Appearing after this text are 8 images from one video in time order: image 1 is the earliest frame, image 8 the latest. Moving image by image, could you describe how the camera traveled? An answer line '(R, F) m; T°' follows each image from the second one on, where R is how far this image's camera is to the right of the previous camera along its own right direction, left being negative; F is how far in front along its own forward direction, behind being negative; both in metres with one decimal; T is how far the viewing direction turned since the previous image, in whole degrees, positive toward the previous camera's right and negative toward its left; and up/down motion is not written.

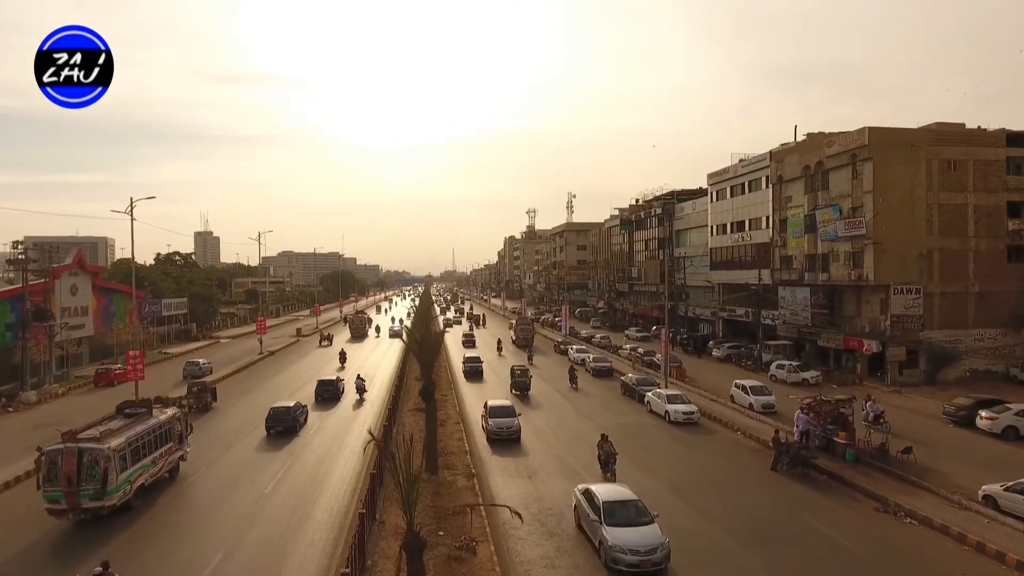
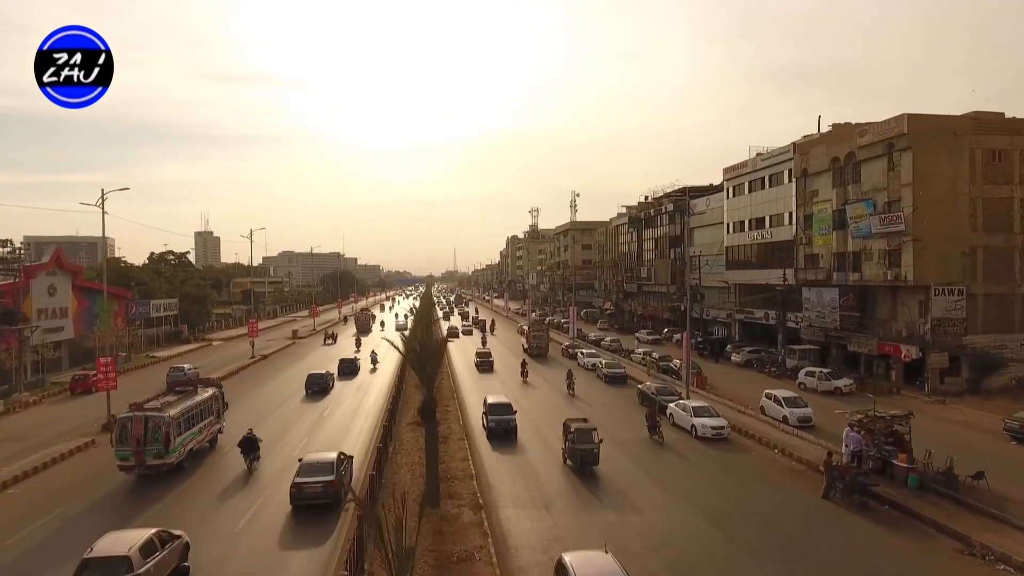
(-0.4, +2.9) m; 0°
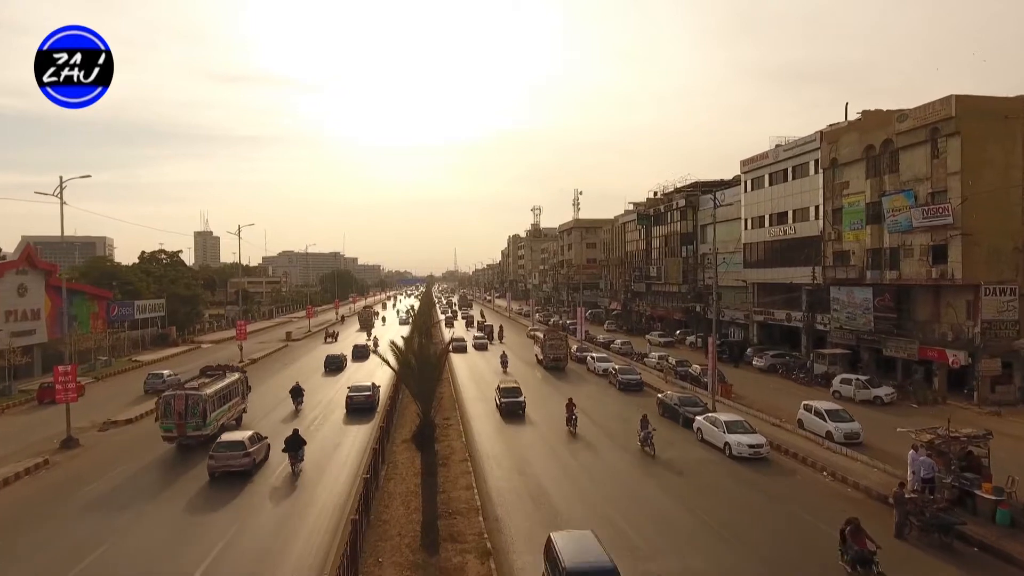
(-0.3, +3.2) m; 0°
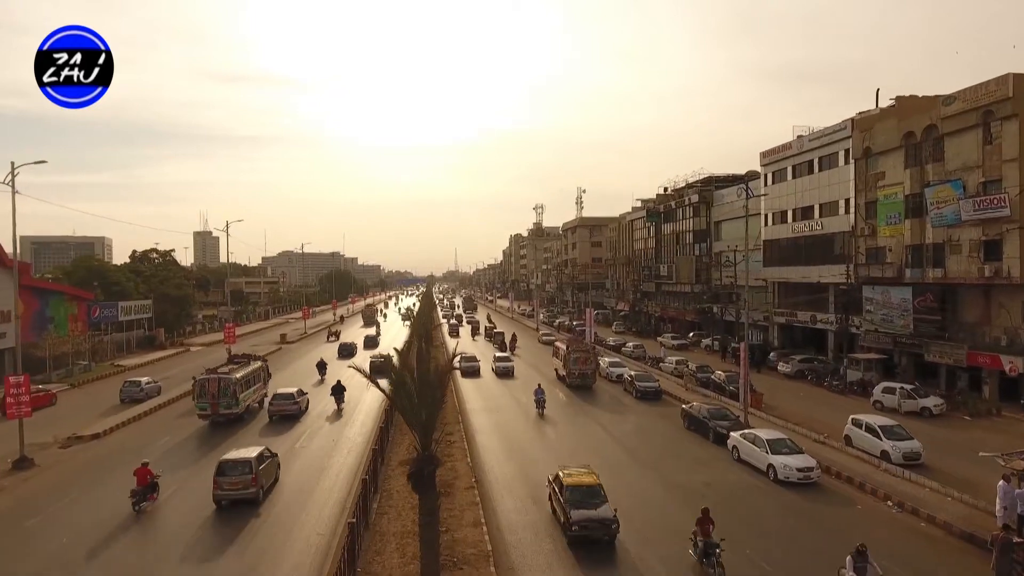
(-0.4, +3.0) m; 0°
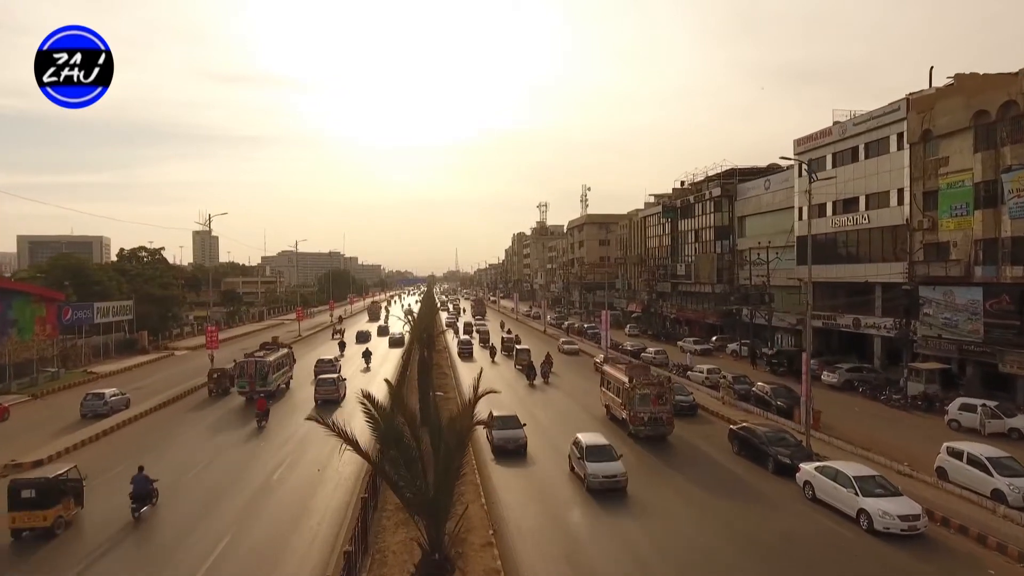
(-0.7, +4.2) m; 0°
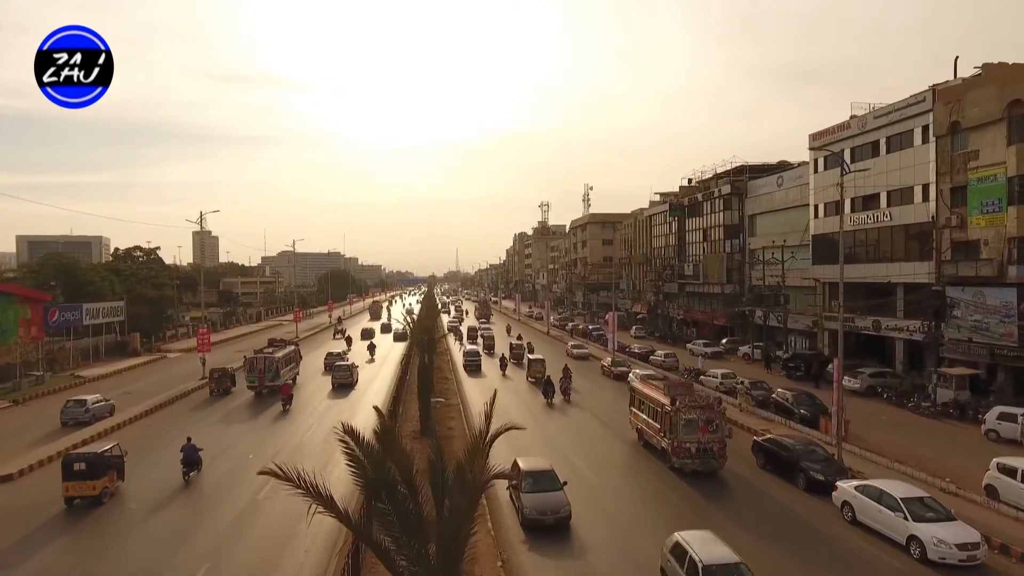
(-0.2, +1.7) m; 0°
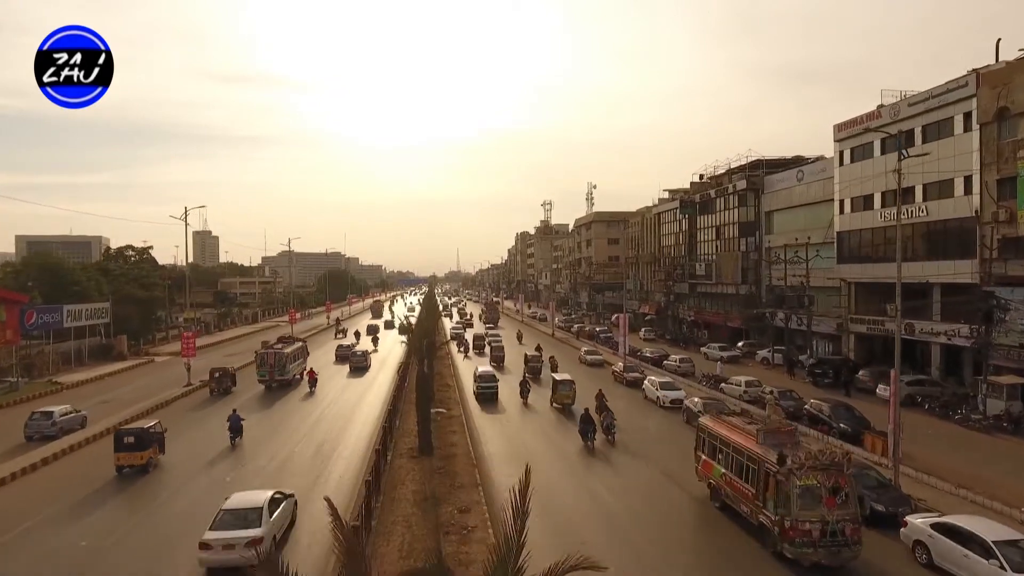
(-0.3, +2.6) m; 0°
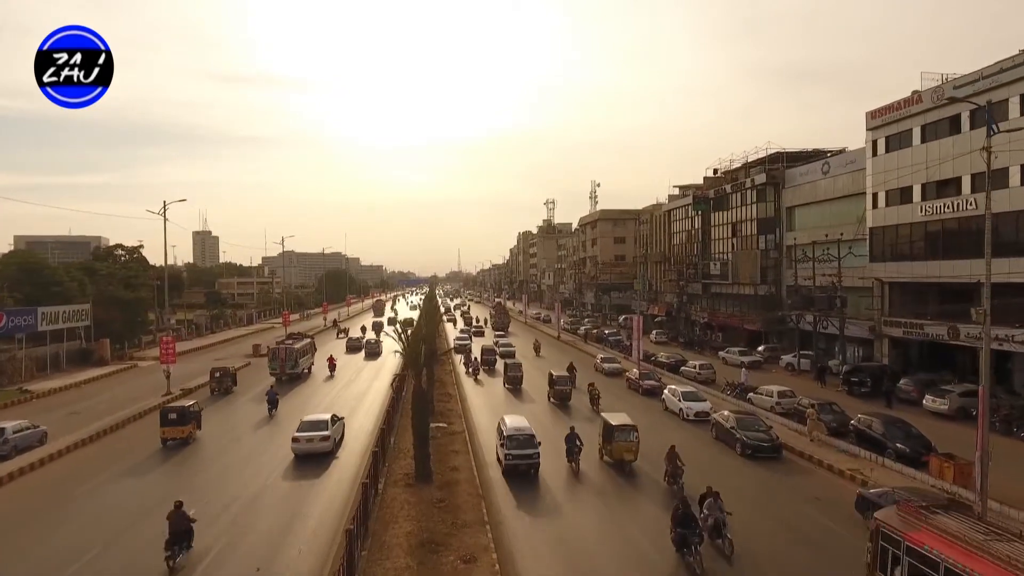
(-0.3, +3.0) m; 0°
